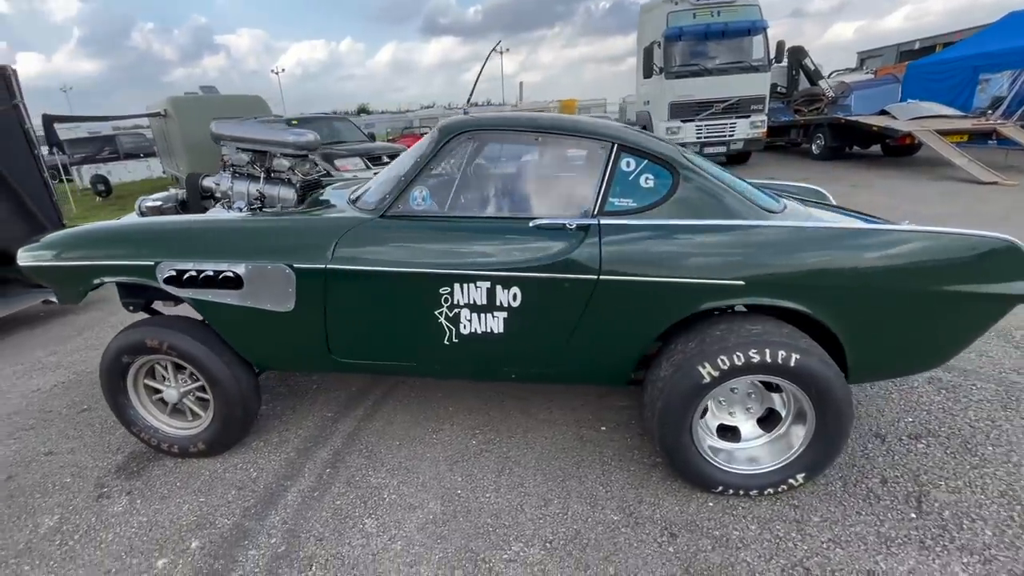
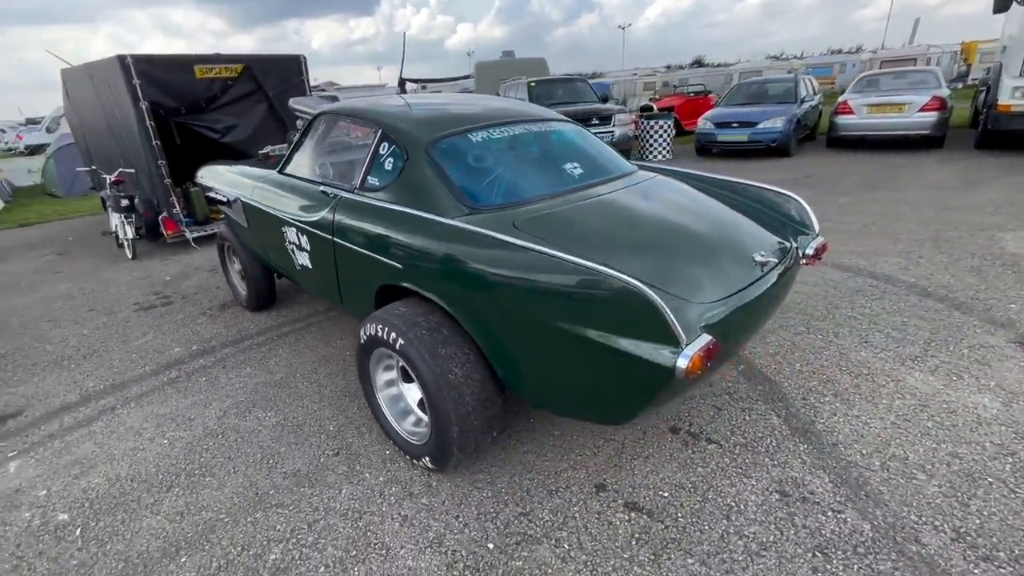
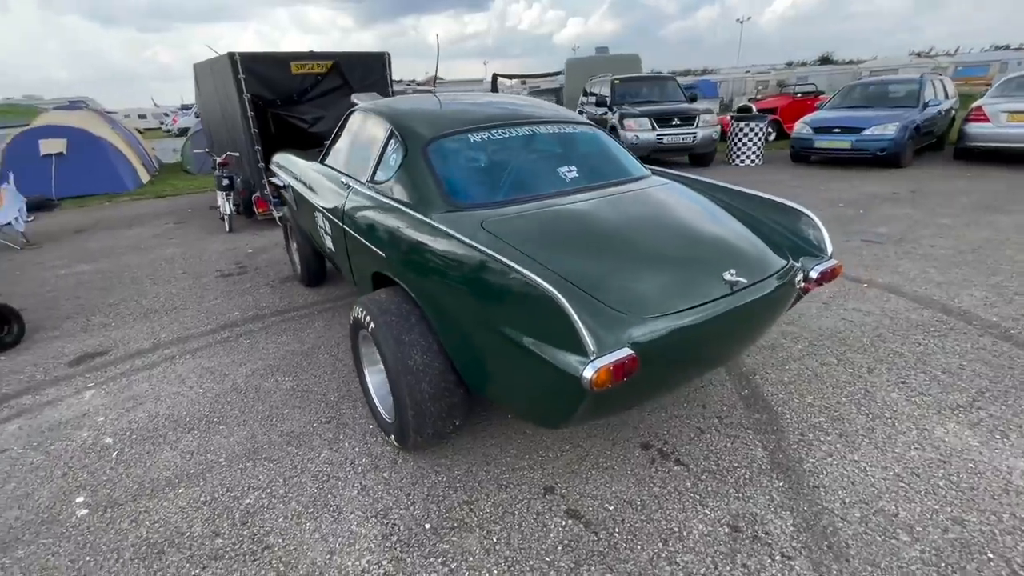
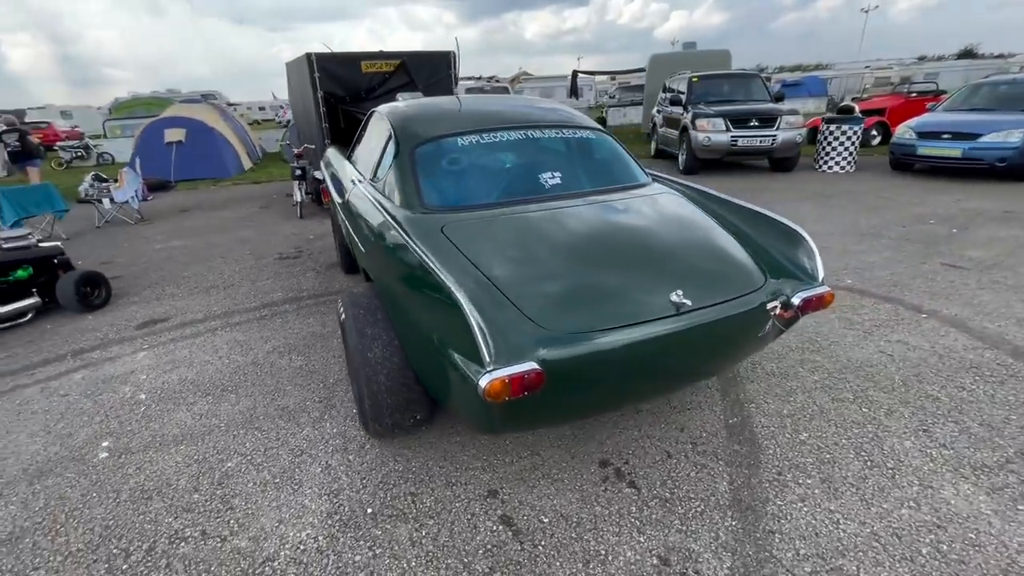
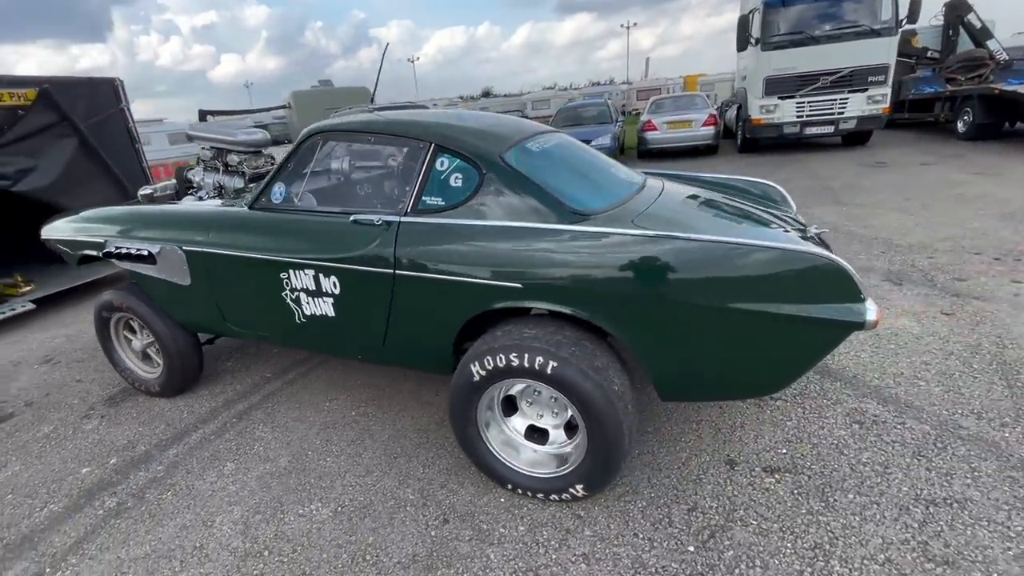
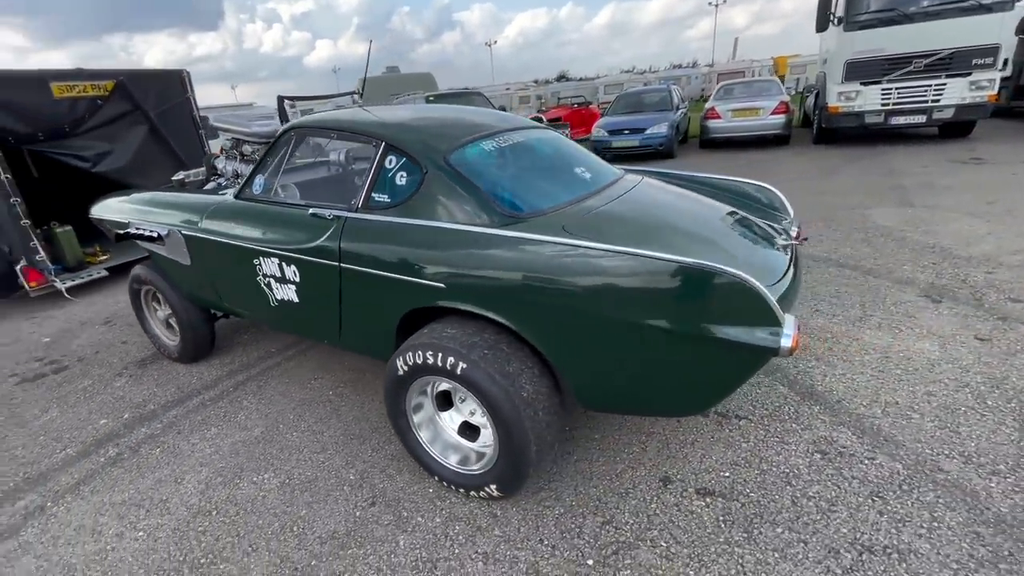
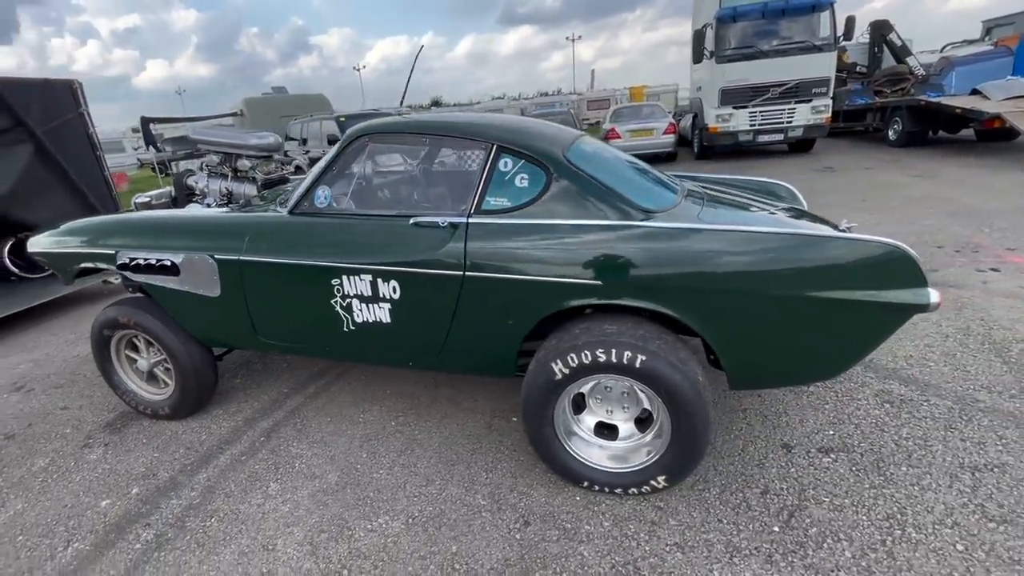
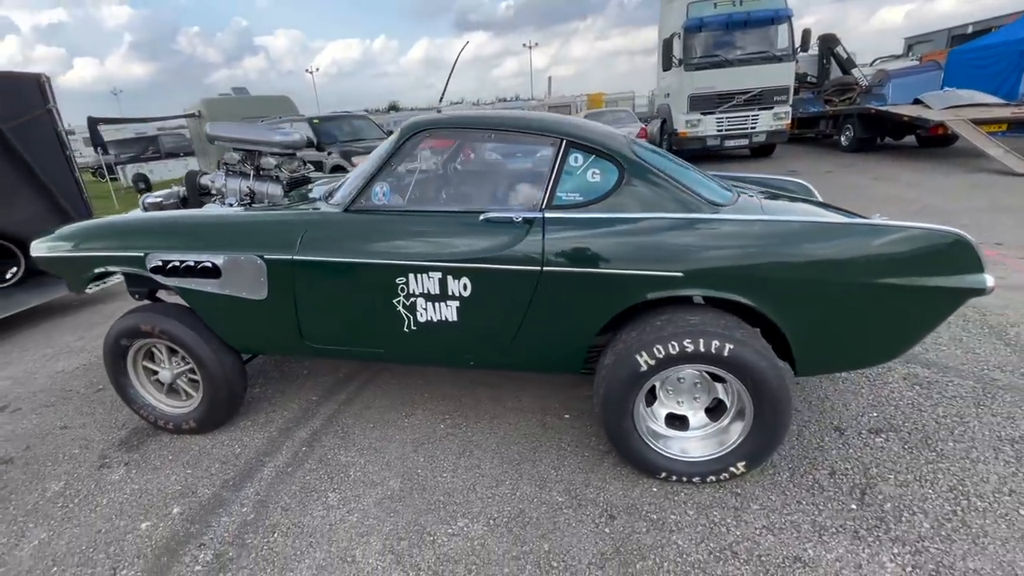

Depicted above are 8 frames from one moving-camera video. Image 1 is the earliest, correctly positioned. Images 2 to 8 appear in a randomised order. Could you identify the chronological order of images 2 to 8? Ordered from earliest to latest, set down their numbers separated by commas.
8, 7, 5, 6, 2, 3, 4
